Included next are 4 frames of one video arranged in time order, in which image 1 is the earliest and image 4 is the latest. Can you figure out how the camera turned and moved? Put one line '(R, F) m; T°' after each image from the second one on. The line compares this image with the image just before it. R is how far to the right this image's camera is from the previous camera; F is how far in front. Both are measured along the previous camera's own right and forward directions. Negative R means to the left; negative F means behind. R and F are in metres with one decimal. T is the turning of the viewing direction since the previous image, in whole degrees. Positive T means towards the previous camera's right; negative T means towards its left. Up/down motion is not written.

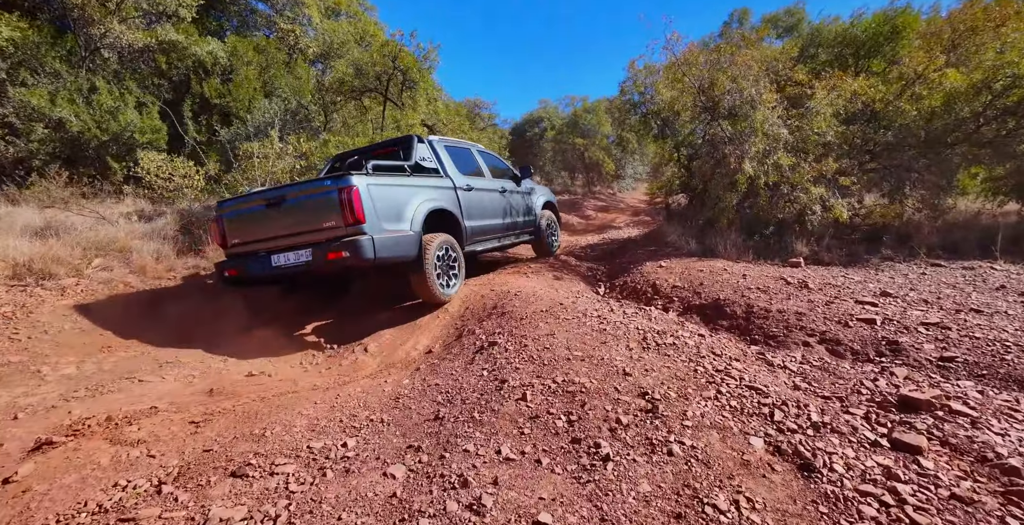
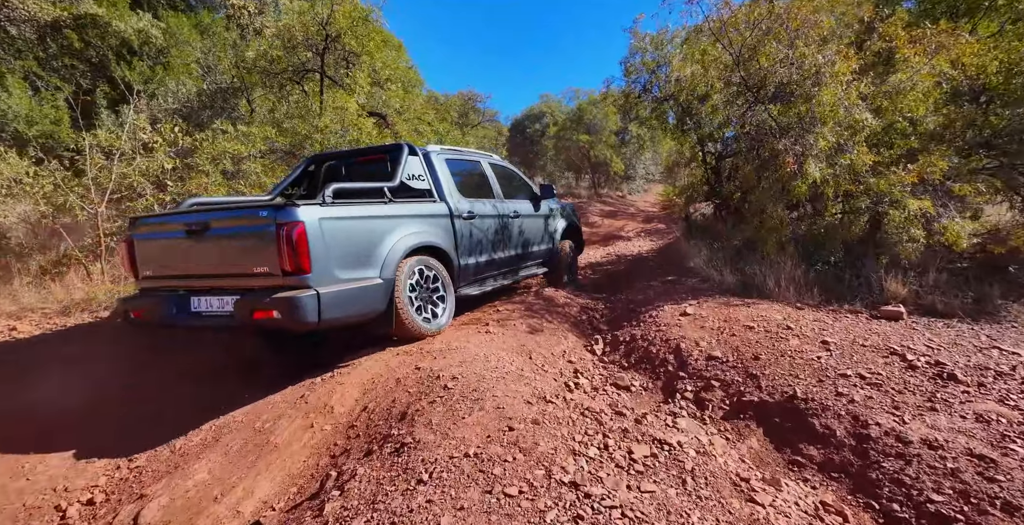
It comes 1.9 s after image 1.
(+0.4, +1.7) m; -1°
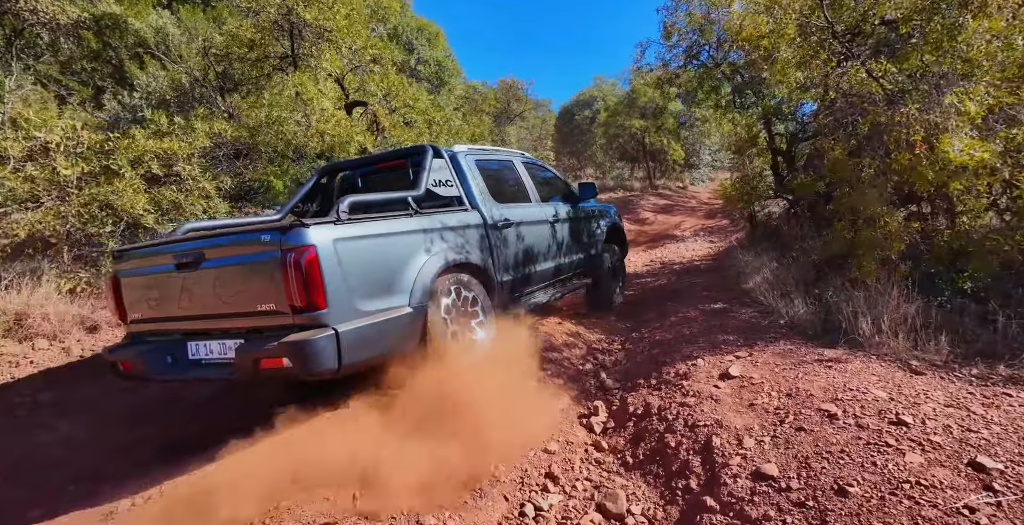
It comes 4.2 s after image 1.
(+0.6, +1.1) m; -8°
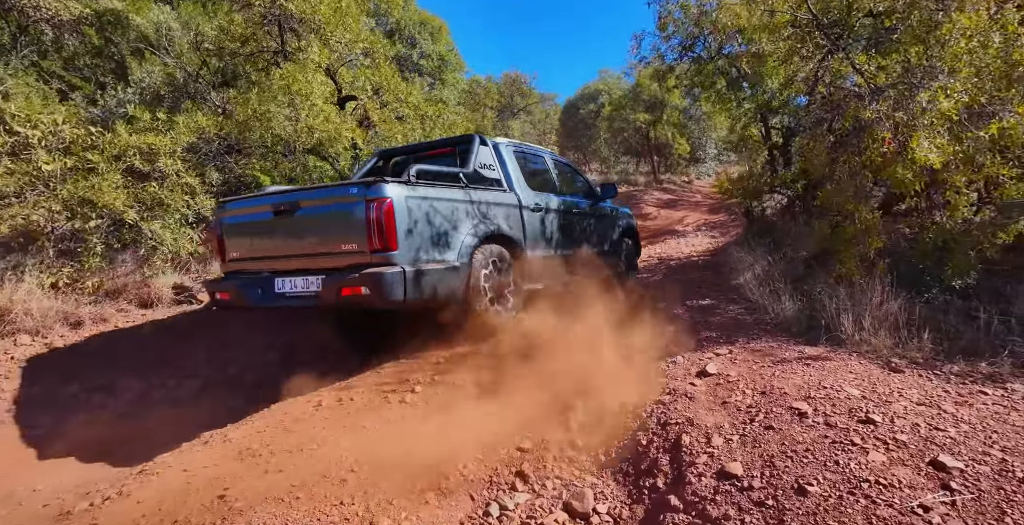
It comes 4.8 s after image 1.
(+0.2, 0.0) m; -1°
